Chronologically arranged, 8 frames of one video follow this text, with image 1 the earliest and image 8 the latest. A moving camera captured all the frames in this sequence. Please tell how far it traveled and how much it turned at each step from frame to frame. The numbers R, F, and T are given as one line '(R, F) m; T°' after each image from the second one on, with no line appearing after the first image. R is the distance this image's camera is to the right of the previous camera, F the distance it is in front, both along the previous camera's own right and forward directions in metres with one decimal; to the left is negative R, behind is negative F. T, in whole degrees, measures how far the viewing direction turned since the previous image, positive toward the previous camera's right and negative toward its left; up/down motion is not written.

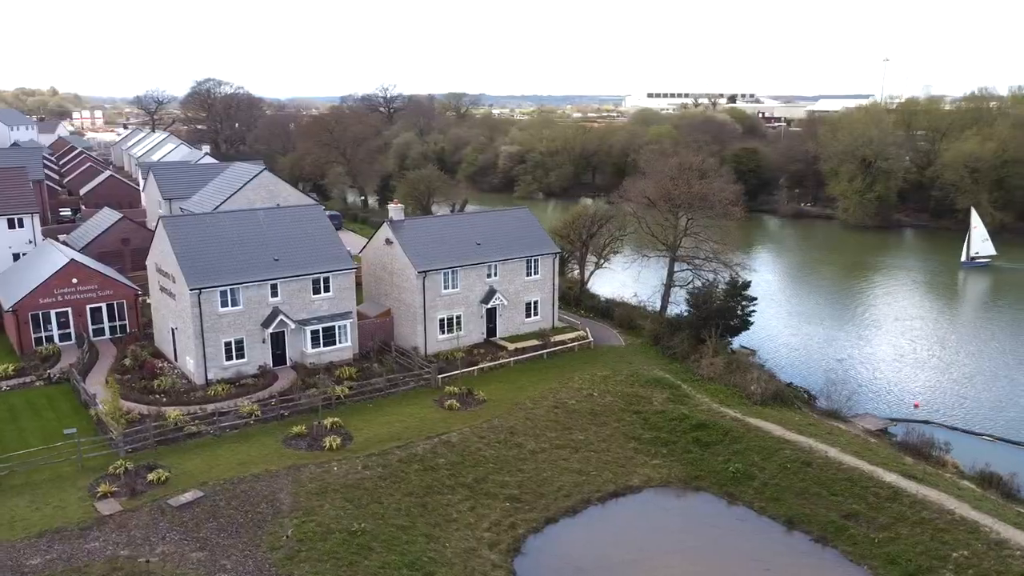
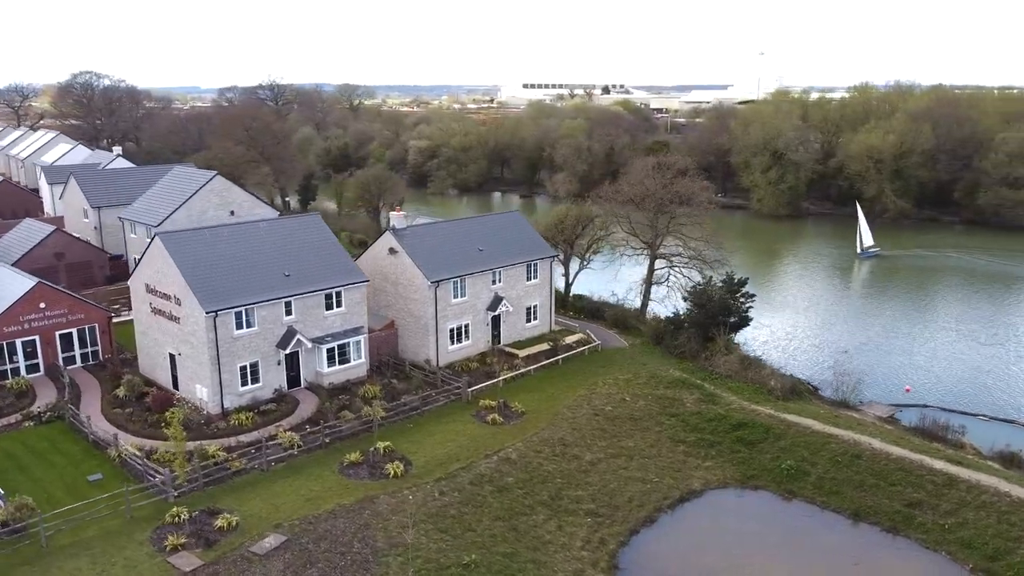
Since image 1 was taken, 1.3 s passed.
(-6.4, +1.1) m; +9°
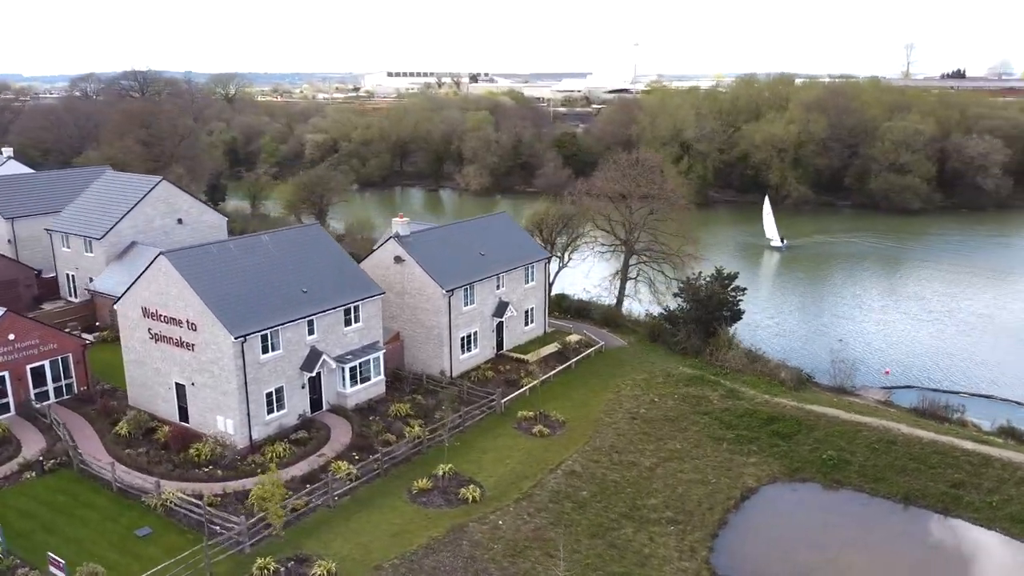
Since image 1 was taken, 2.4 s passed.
(-6.6, +1.4) m; +10°
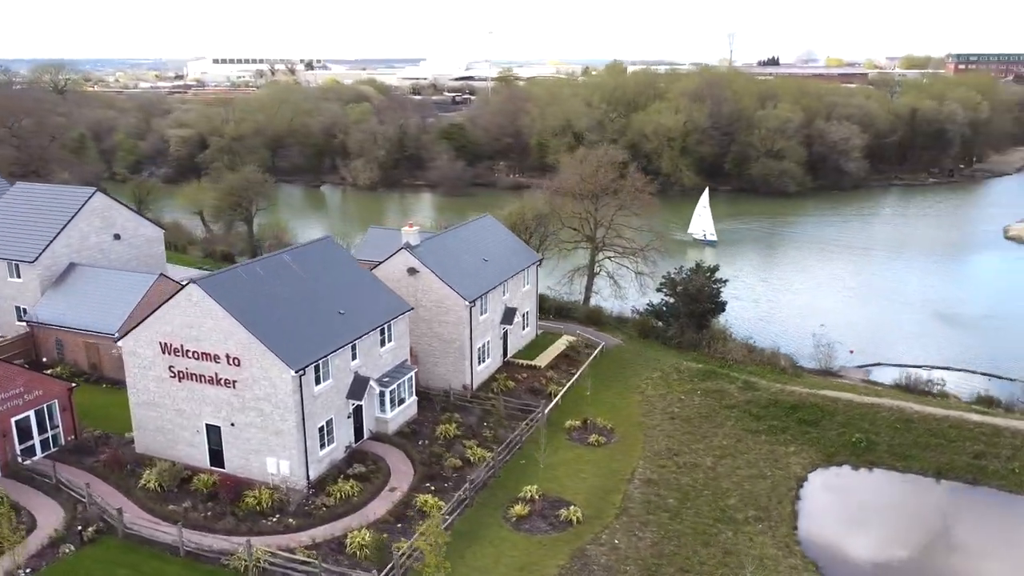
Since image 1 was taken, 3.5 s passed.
(-7.6, +1.7) m; +12°
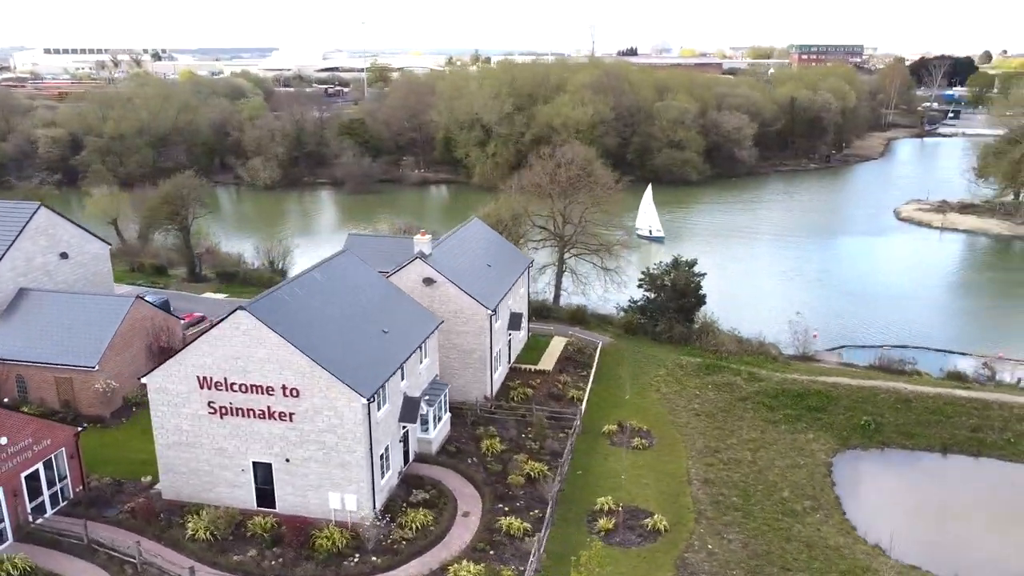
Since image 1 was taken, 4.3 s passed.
(-6.3, +1.3) m; +10°
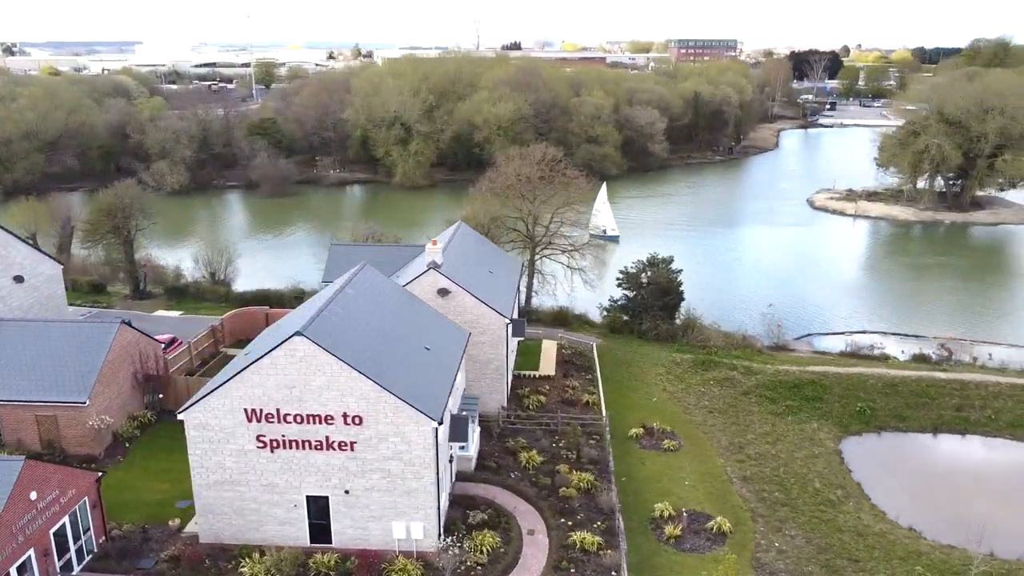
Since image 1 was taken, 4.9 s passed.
(-5.1, +1.0) m; +8°
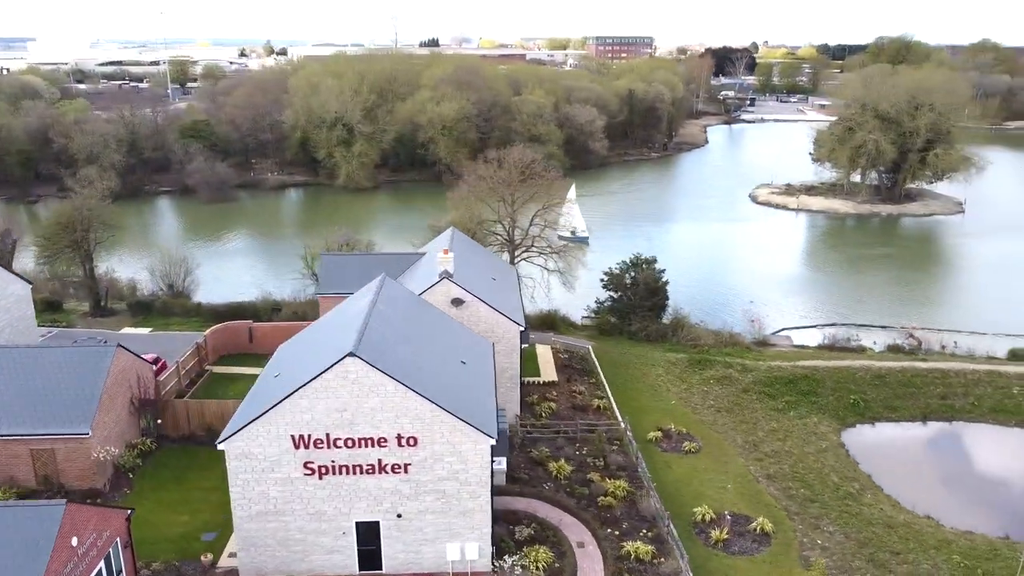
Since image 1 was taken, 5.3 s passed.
(-3.6, +0.6) m; +6°
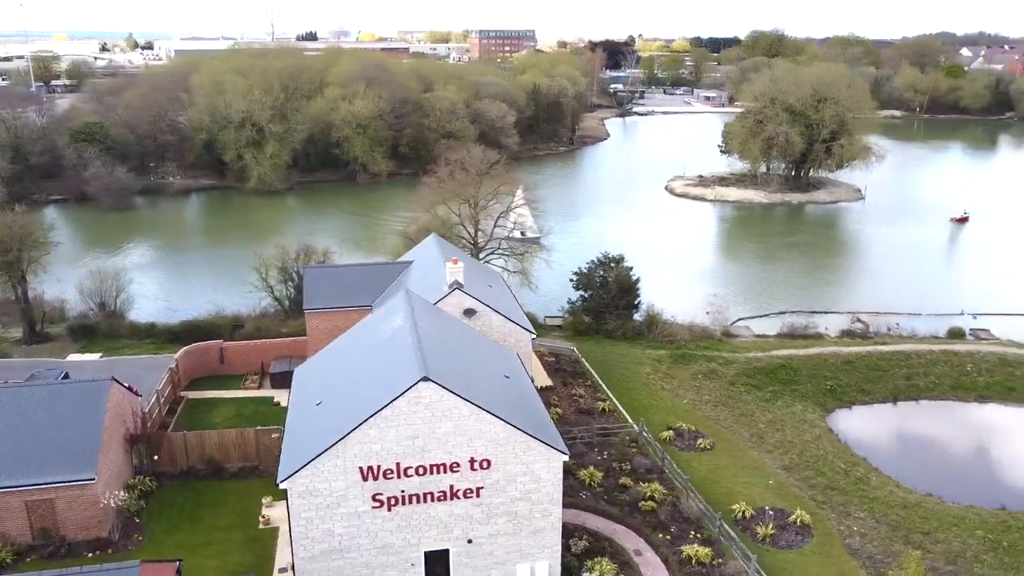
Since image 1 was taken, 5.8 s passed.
(-4.7, +0.9) m; +8°
